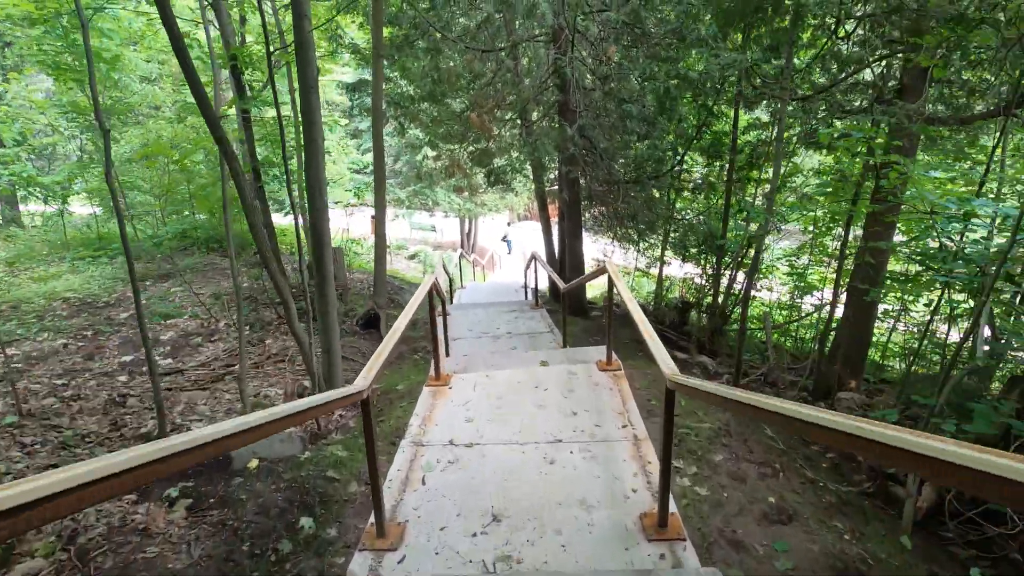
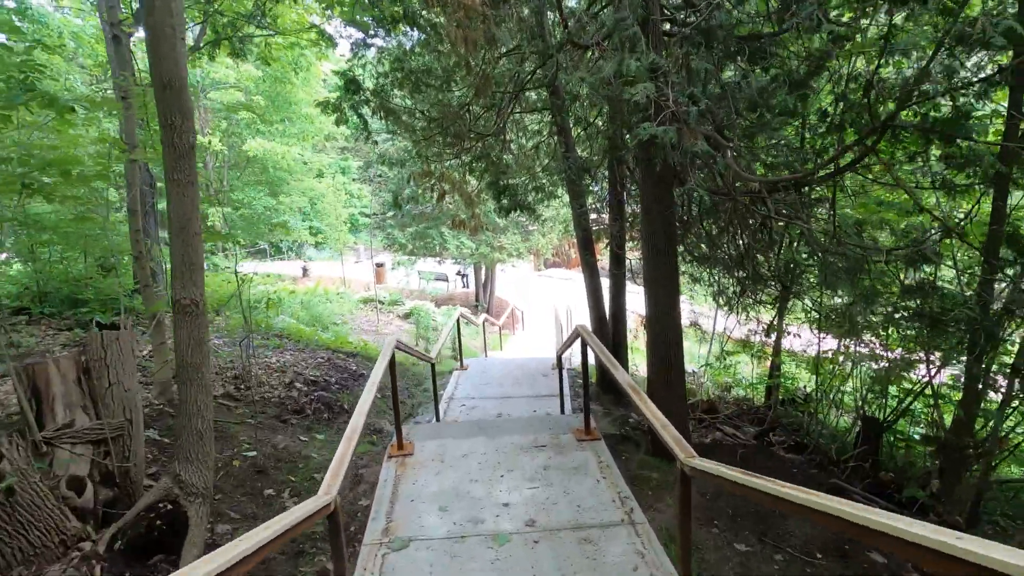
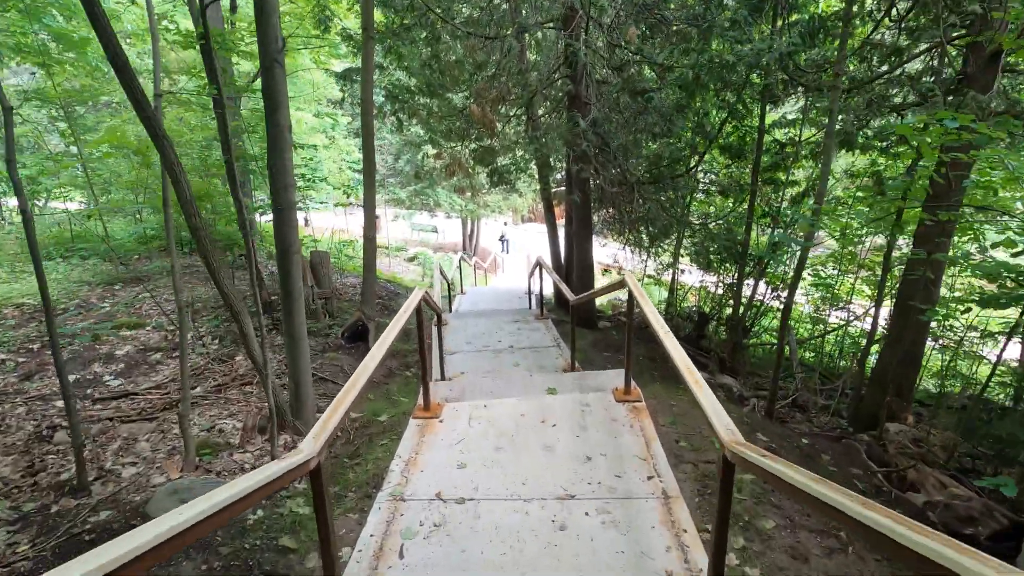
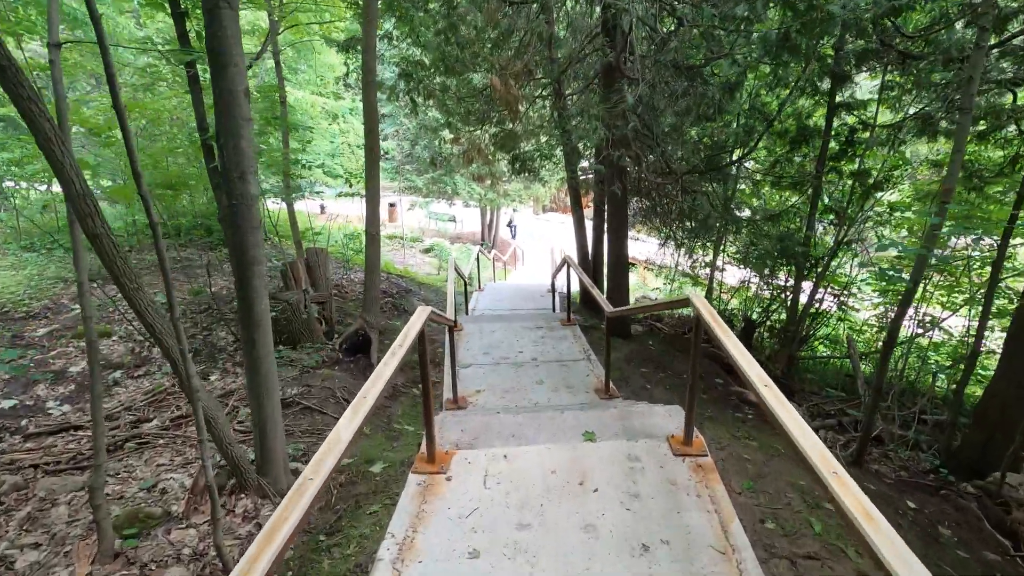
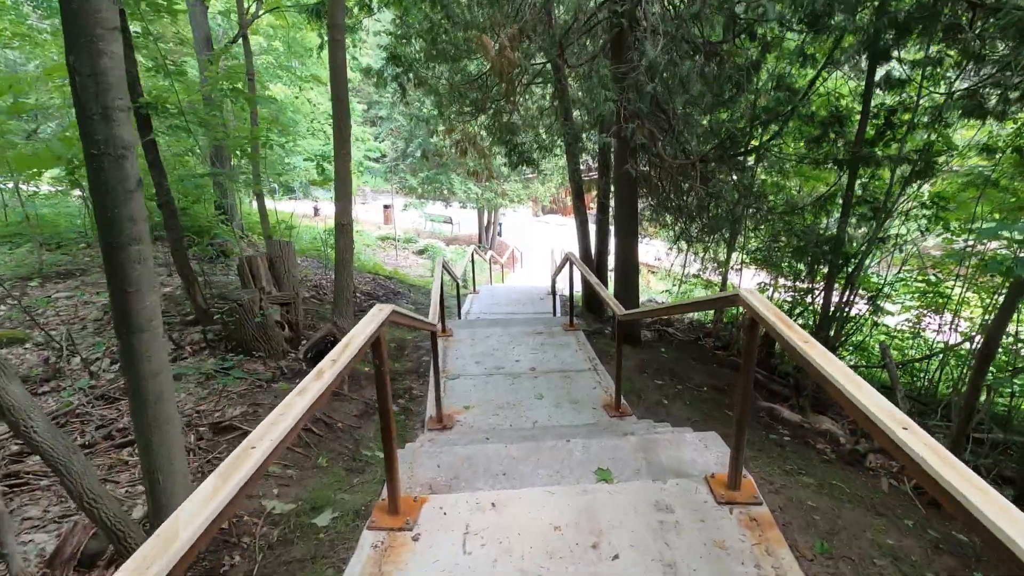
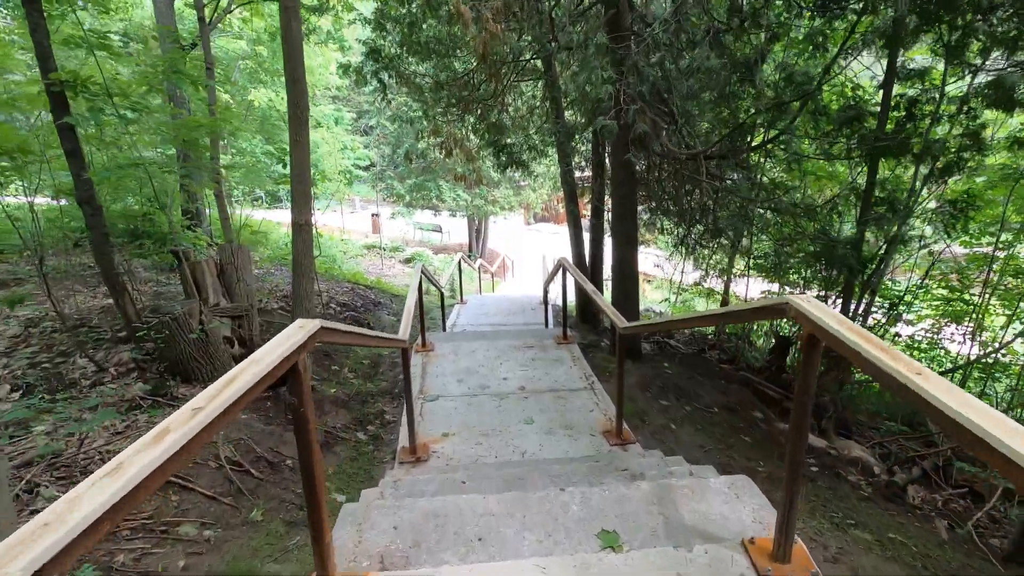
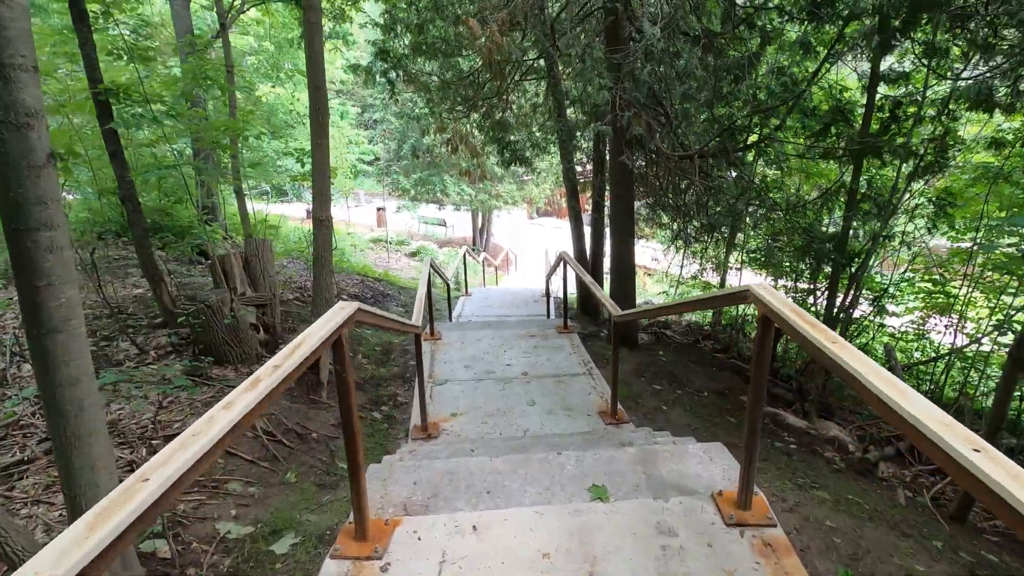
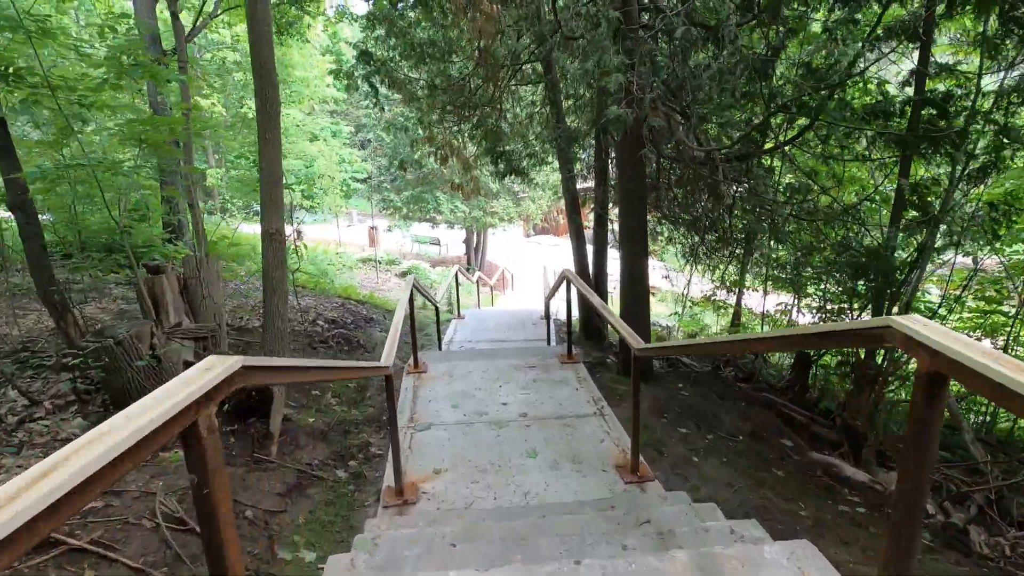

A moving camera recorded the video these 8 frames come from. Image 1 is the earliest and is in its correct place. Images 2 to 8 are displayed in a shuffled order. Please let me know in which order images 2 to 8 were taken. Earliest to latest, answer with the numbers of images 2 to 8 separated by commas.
3, 4, 5, 7, 6, 8, 2
